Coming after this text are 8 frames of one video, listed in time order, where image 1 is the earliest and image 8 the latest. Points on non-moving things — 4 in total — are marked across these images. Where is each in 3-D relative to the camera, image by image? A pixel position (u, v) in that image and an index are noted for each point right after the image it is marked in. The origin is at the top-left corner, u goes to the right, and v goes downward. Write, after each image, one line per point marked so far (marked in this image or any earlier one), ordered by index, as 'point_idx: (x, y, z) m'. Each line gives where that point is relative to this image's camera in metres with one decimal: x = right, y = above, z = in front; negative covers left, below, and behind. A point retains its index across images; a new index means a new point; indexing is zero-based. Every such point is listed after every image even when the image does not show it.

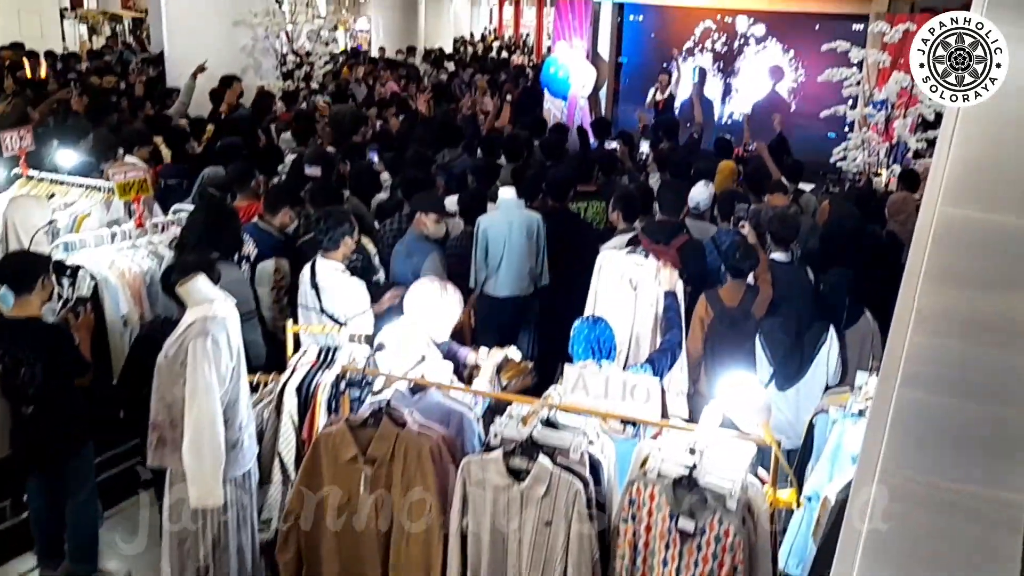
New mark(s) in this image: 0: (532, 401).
0: (0.0, -0.3, +2.3) m
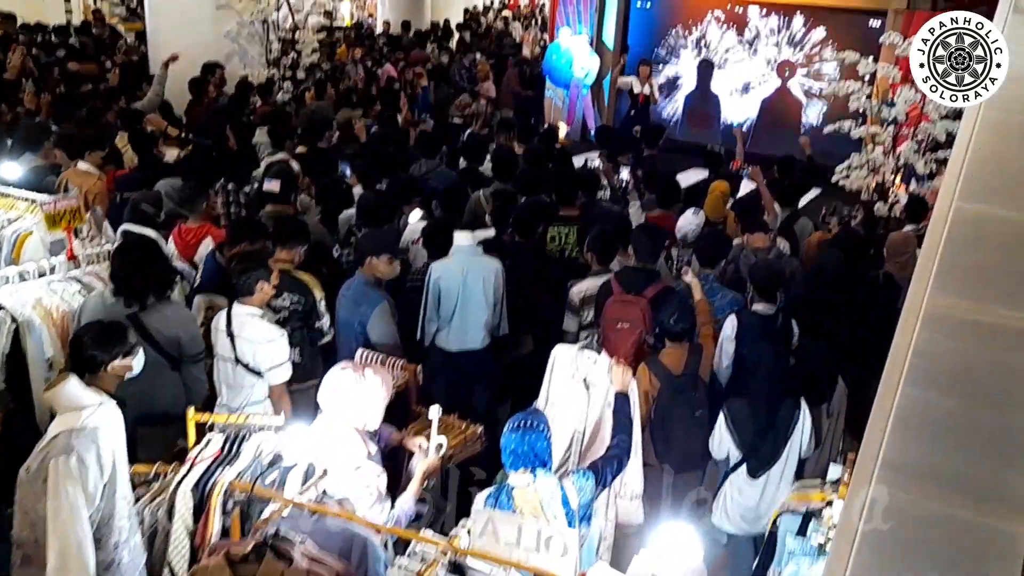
0: (-0.2, -0.6, +2.0) m
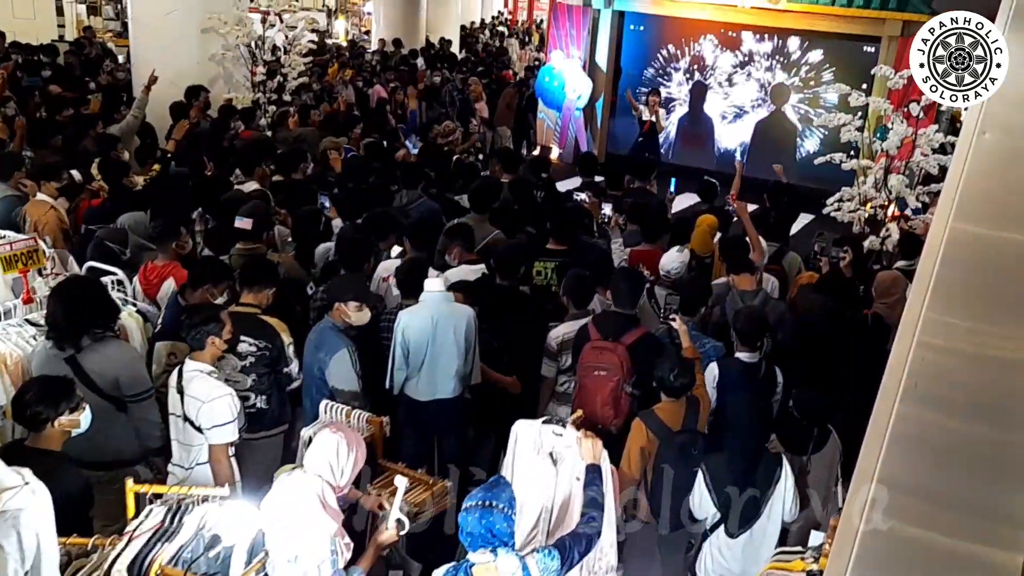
0: (-0.3, -0.8, +1.8) m
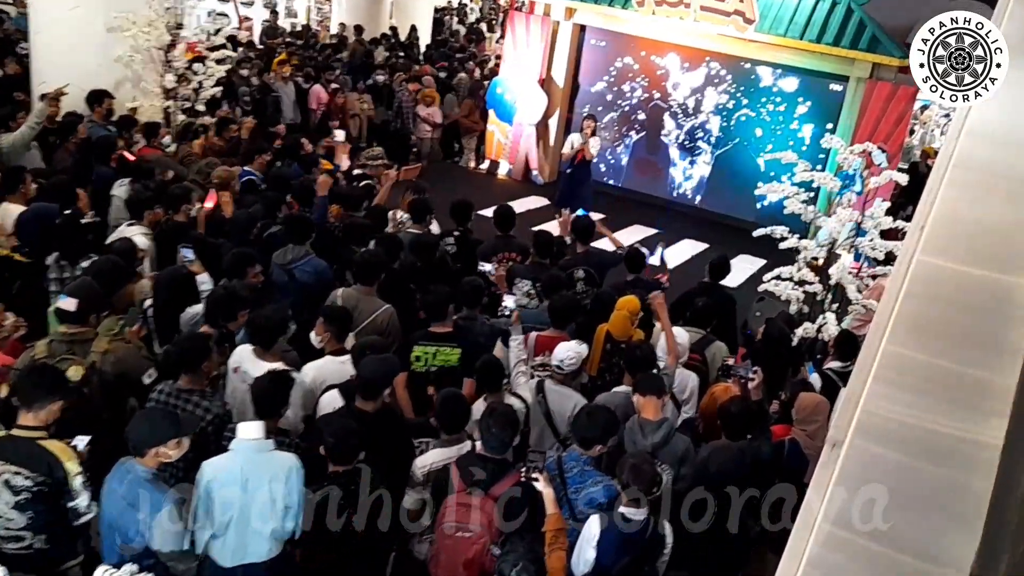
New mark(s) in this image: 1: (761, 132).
0: (-0.9, -1.4, +1.3) m
1: (+3.0, +1.8, +9.4) m
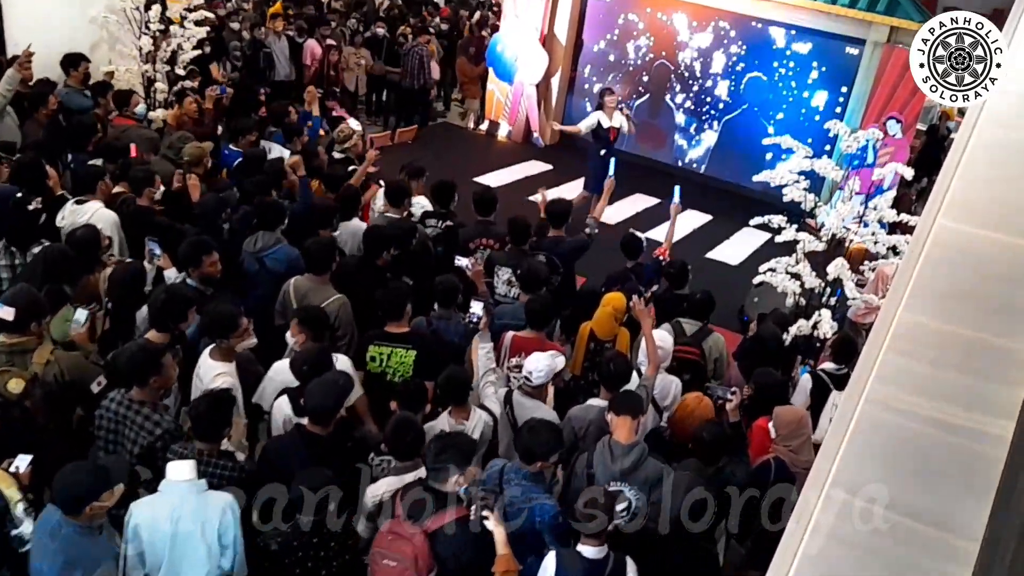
0: (-1.1, -1.6, +1.2) m
1: (+2.9, +2.2, +9.0) m
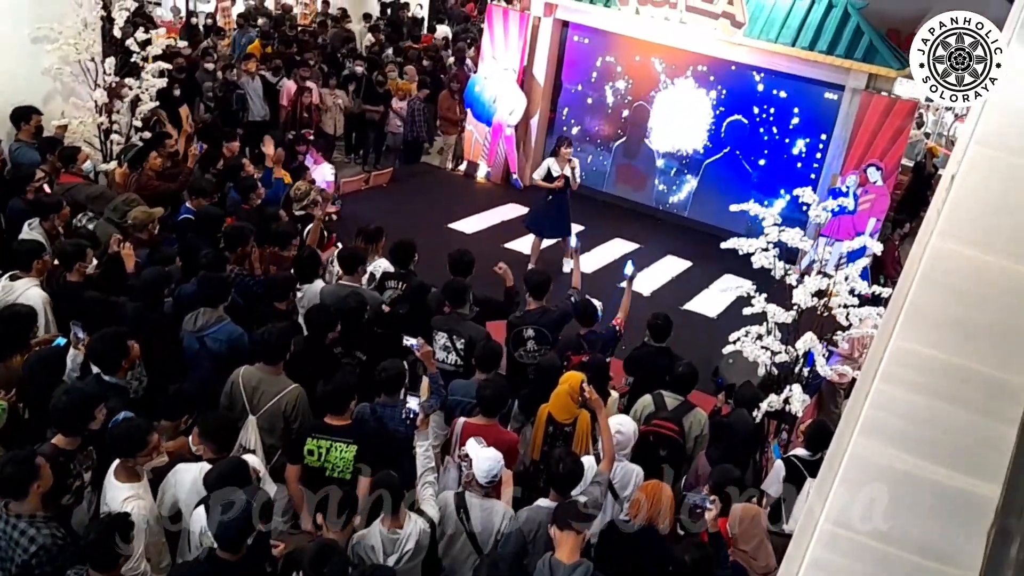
0: (-1.4, -2.0, +0.9) m
1: (+2.7, +1.6, +8.7) m
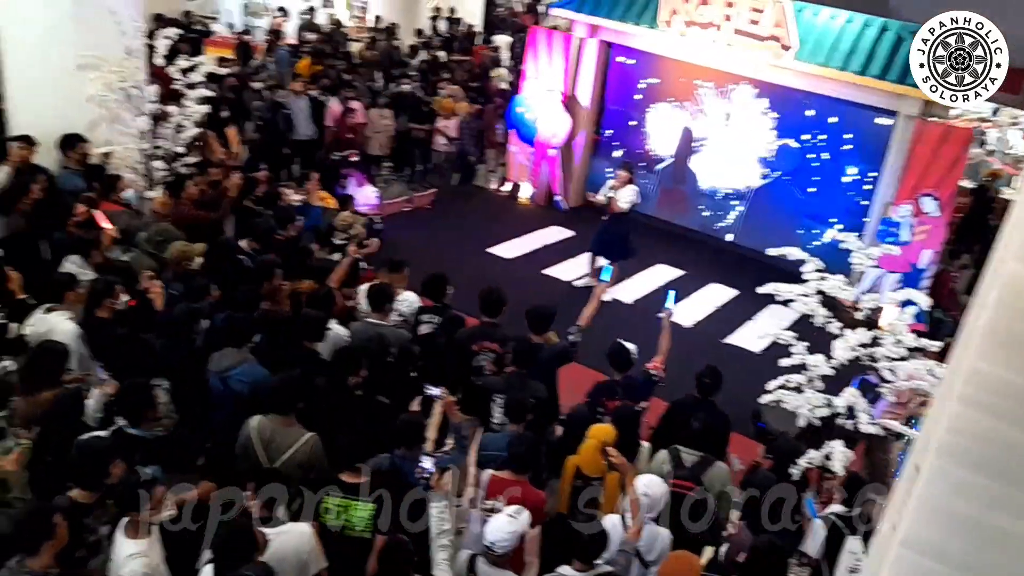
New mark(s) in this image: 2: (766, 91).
0: (-1.5, -2.2, +0.8) m
1: (+3.1, +1.3, +8.4) m
2: (+2.7, +2.1, +8.4) m
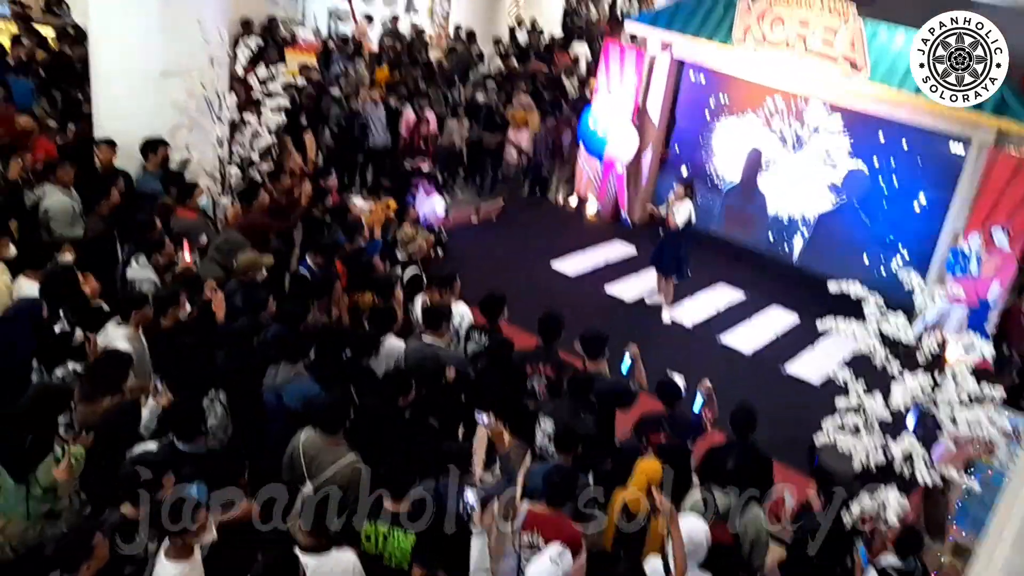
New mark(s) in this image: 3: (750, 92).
0: (-1.6, -2.2, +0.9) m
1: (+3.8, +1.0, +8.1) m
2: (+3.5, +1.8, +8.1) m
3: (+2.7, +2.1, +8.7) m
